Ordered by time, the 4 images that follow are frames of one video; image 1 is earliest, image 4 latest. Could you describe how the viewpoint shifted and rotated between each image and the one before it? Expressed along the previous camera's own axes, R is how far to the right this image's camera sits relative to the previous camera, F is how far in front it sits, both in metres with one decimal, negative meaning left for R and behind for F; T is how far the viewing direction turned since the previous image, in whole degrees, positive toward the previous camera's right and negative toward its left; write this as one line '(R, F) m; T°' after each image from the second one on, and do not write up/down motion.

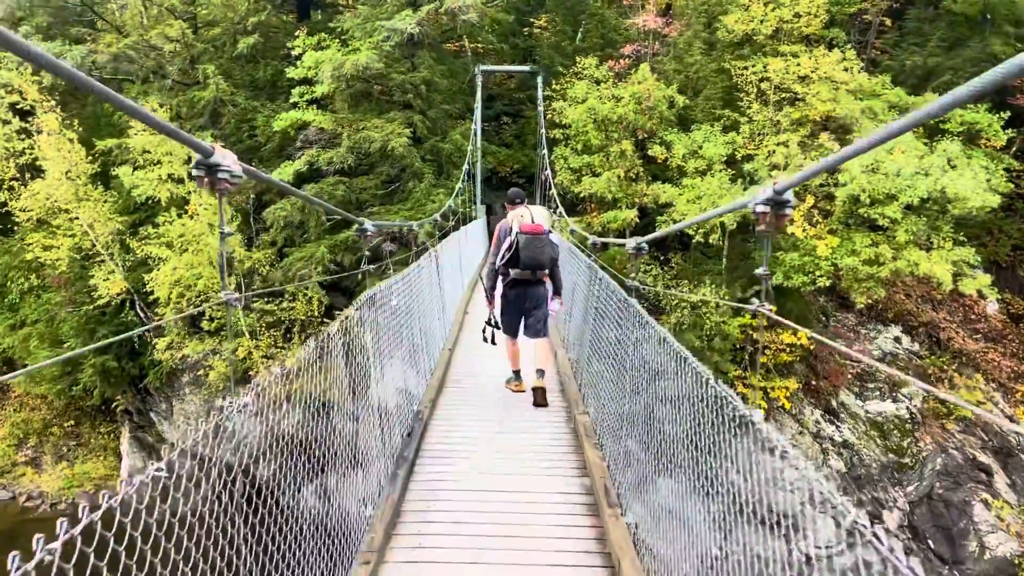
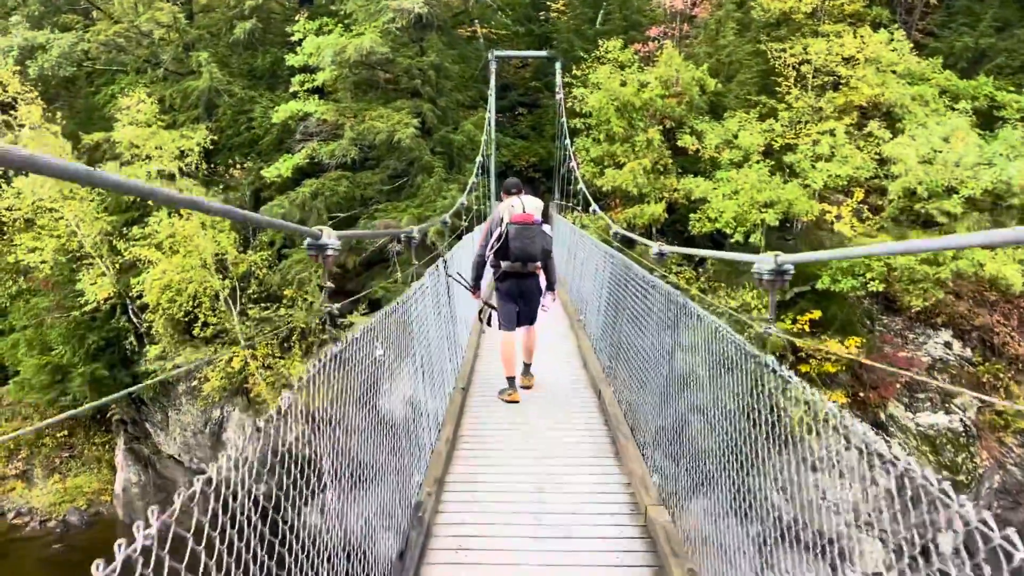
(-0.1, +0.8) m; -1°
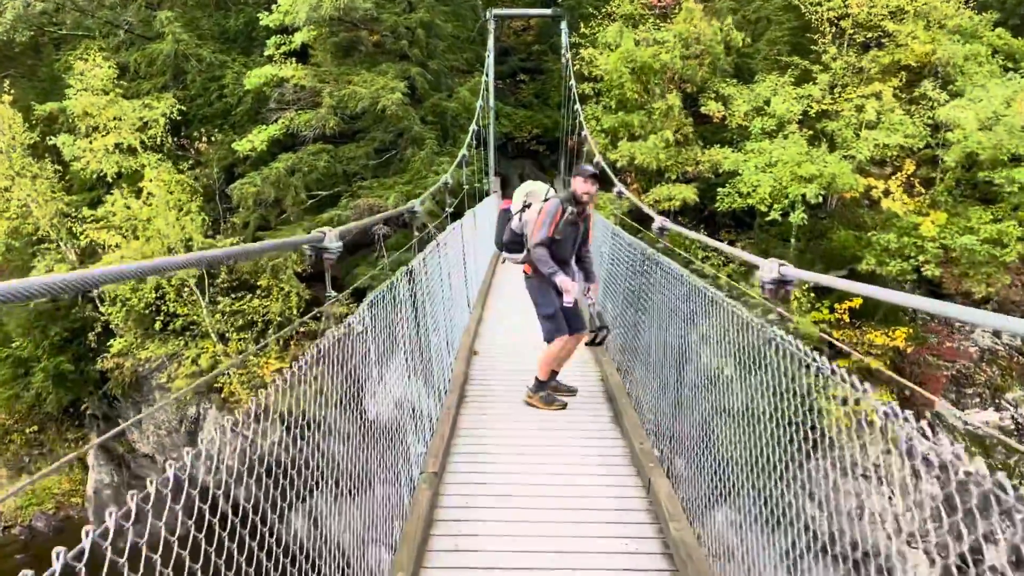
(0.0, +1.0) m; 0°
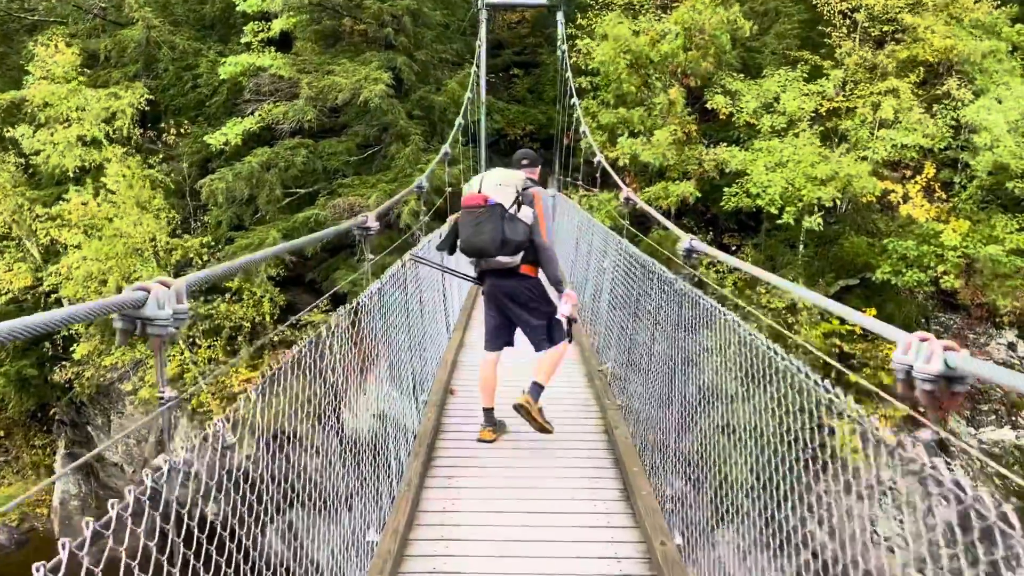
(+0.1, +0.6) m; 0°
